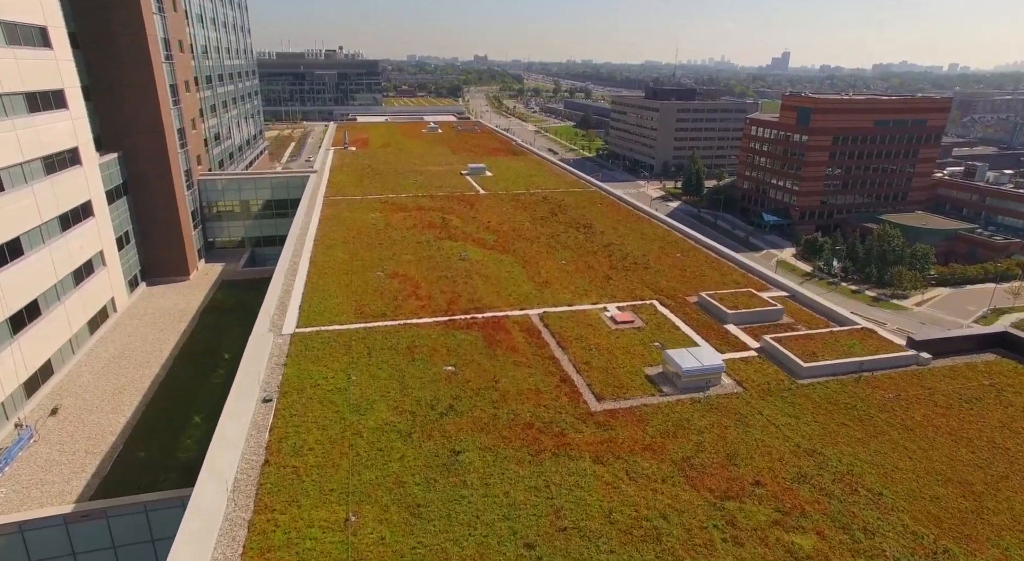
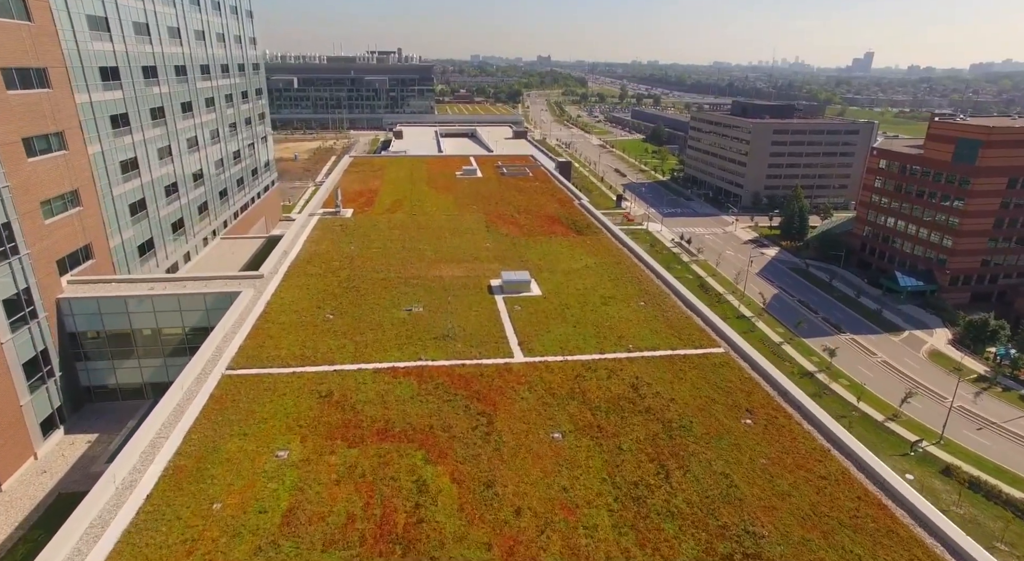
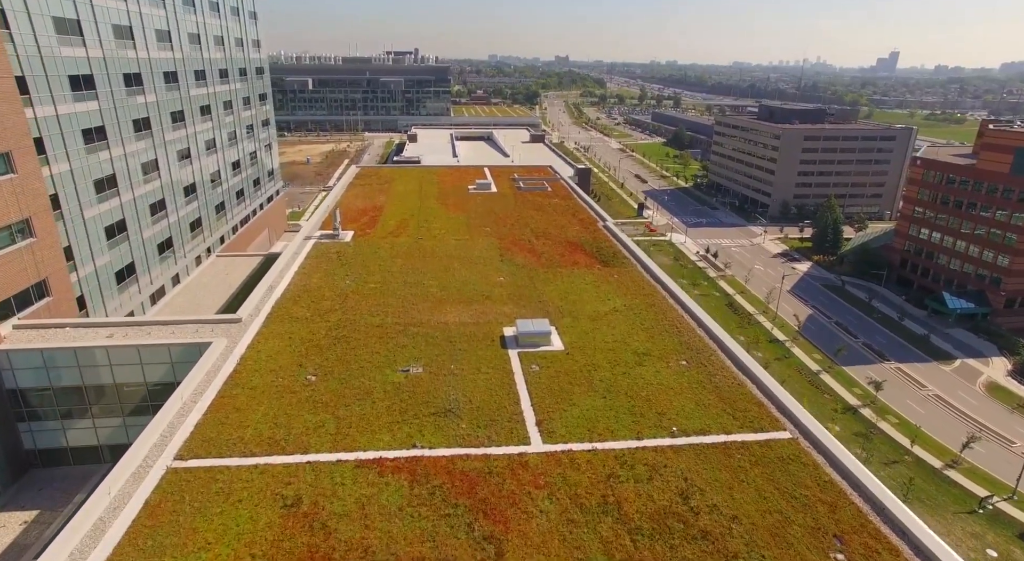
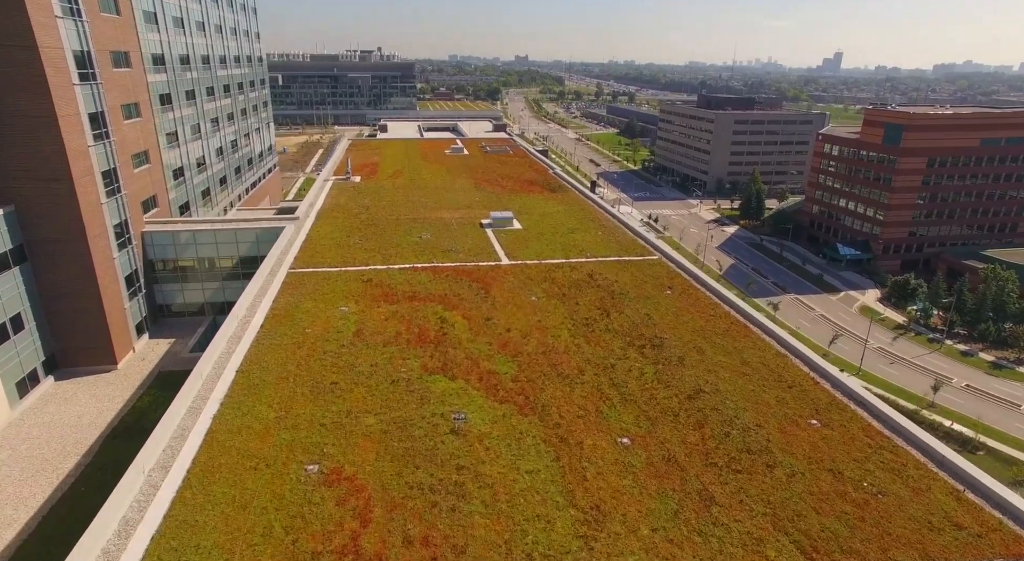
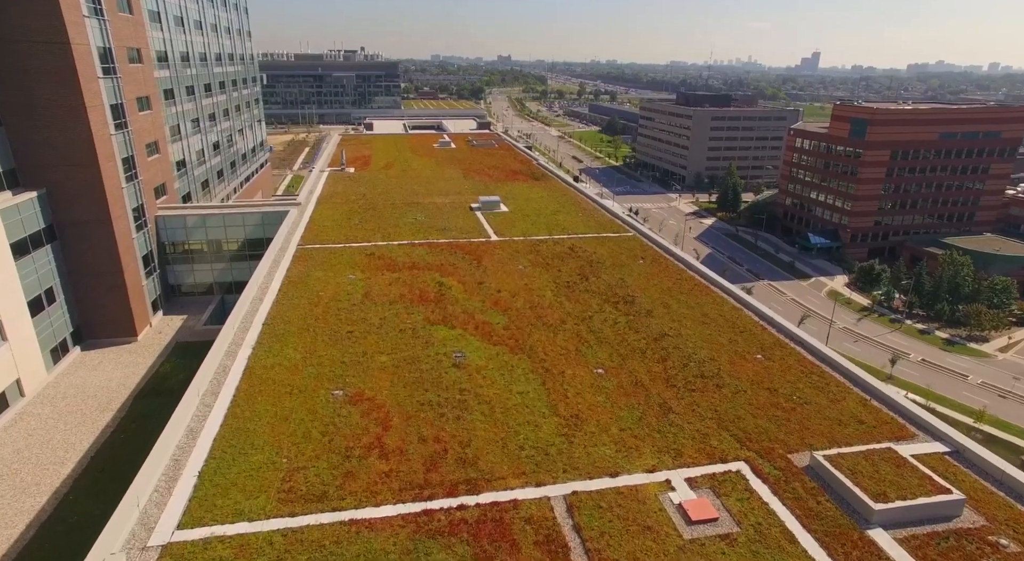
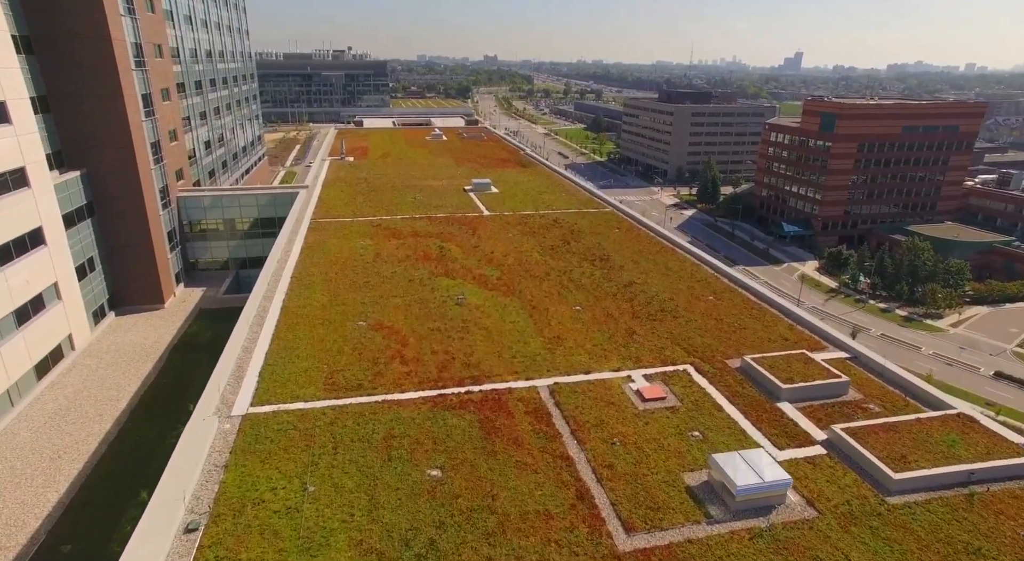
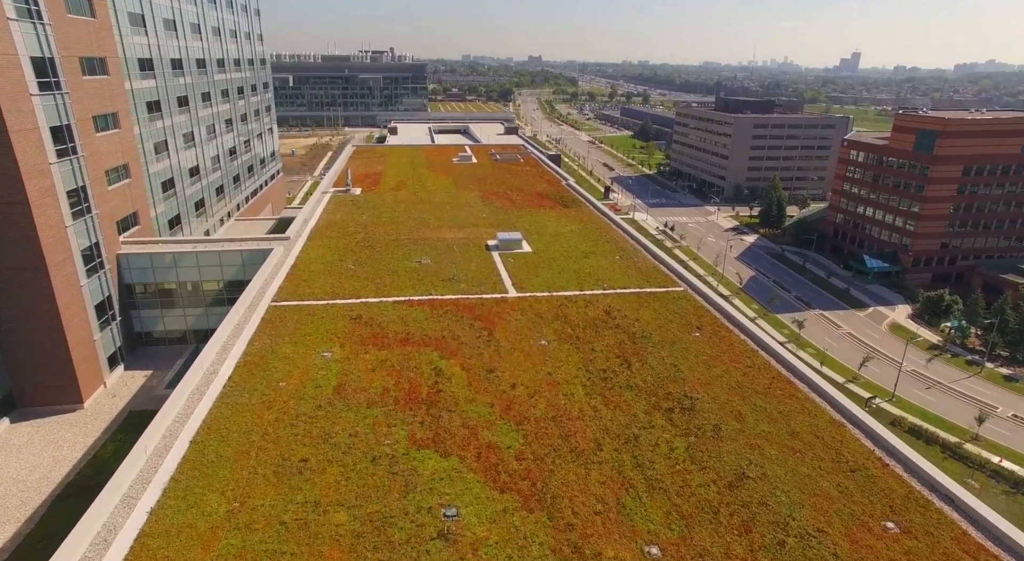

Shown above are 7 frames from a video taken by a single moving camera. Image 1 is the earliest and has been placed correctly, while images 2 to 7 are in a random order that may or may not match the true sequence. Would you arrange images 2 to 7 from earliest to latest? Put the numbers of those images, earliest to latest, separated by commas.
6, 5, 4, 7, 2, 3
